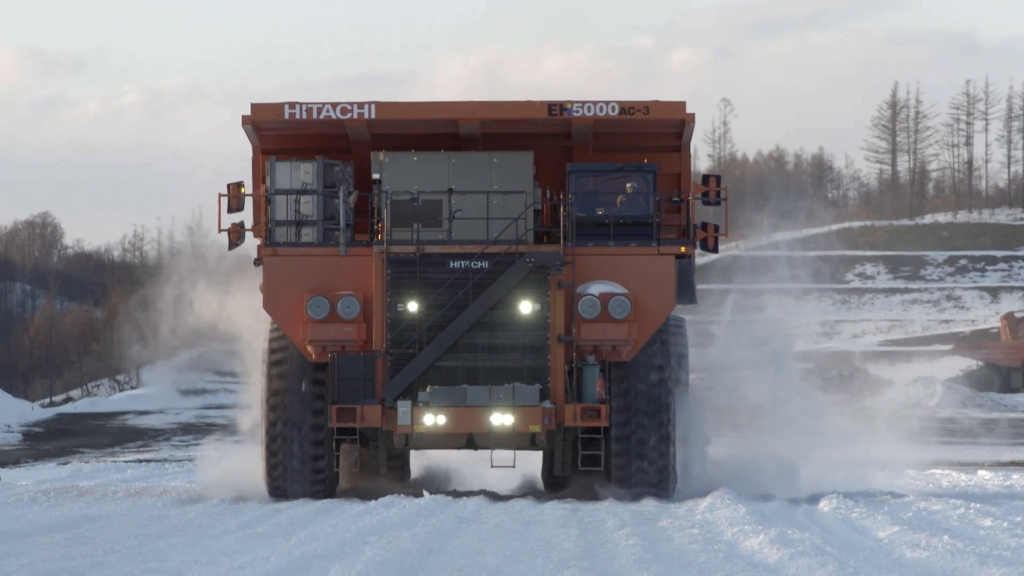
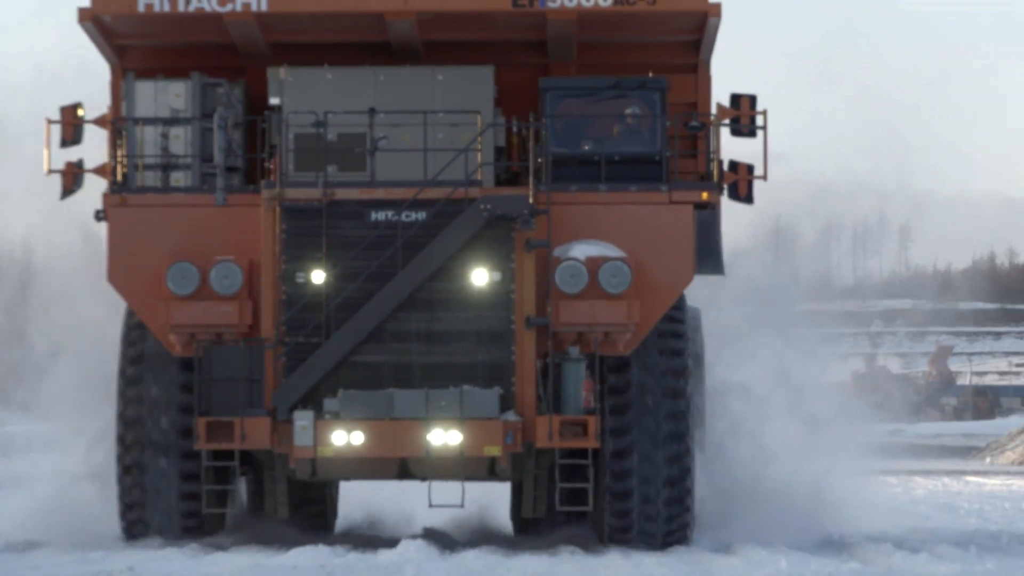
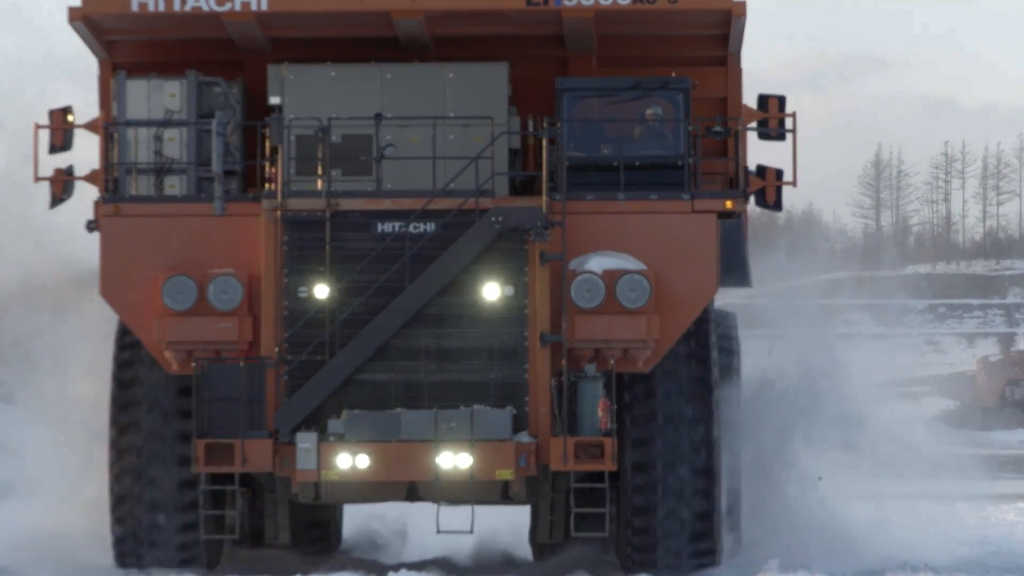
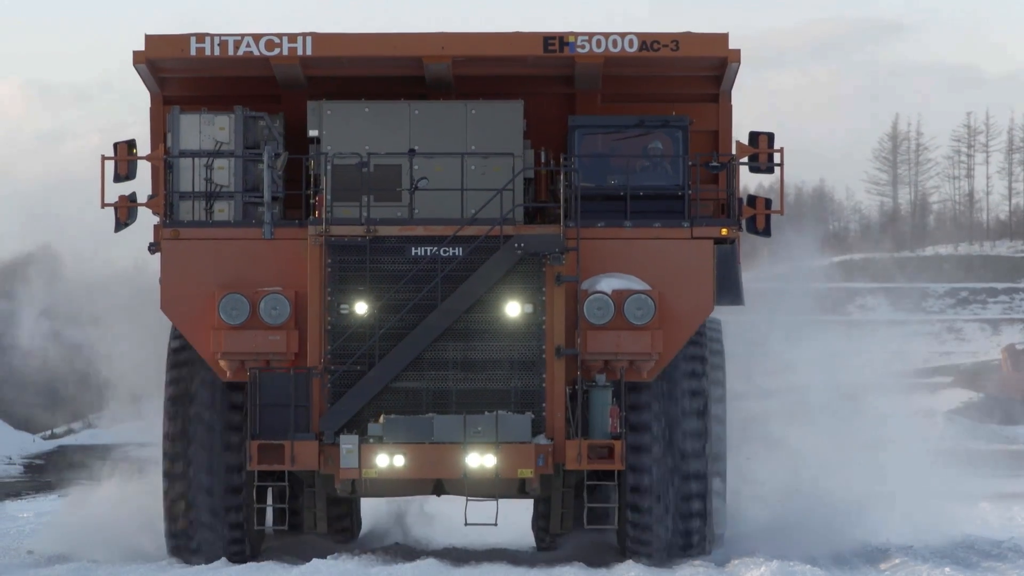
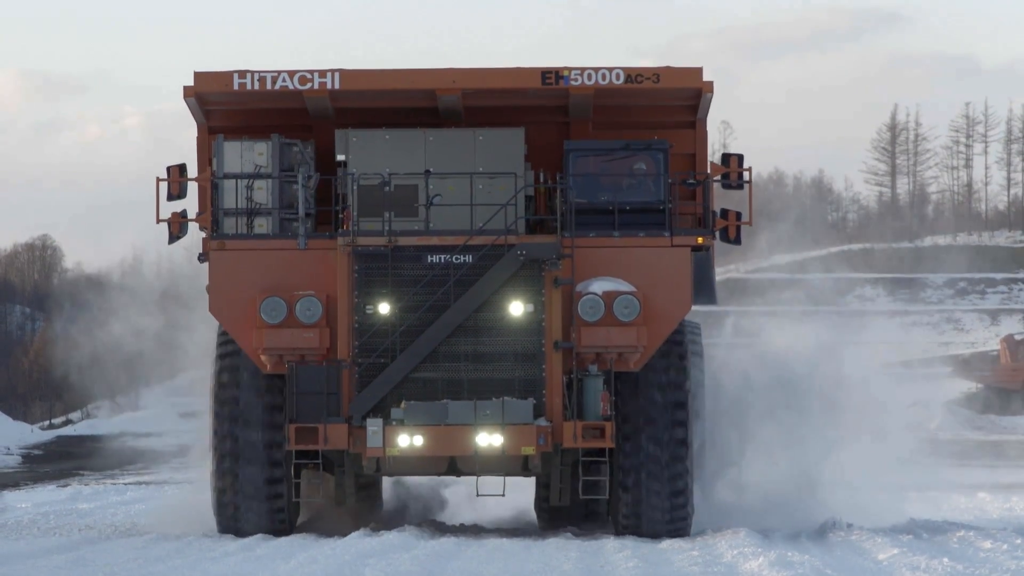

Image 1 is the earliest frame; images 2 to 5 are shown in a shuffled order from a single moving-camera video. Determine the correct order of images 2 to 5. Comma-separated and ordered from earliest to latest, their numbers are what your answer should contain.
5, 4, 3, 2
